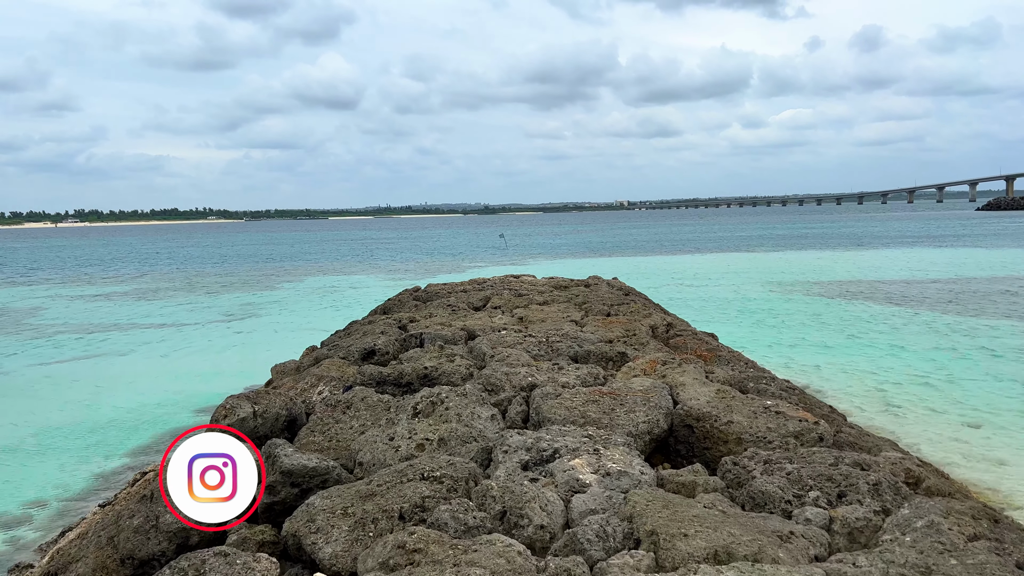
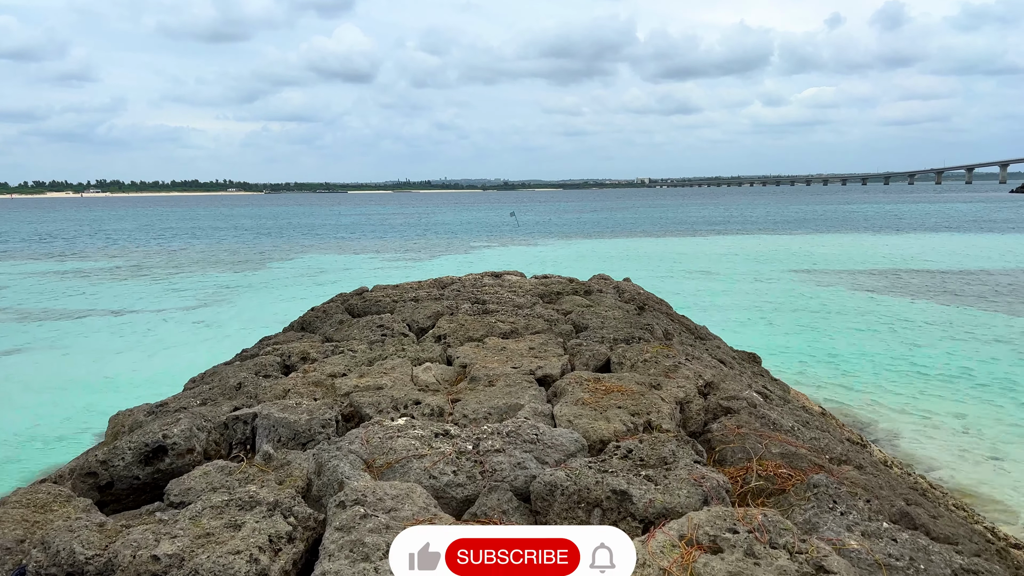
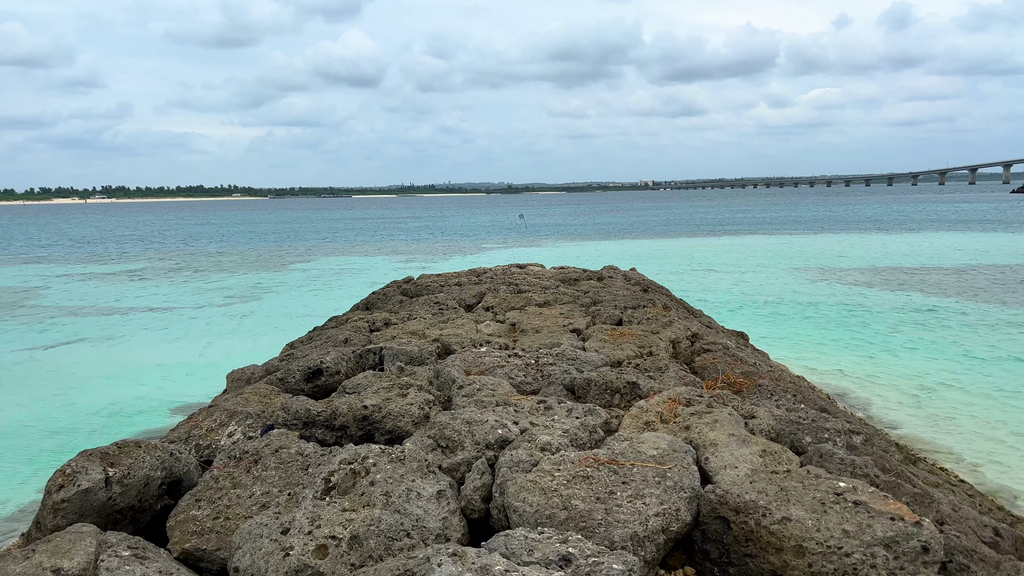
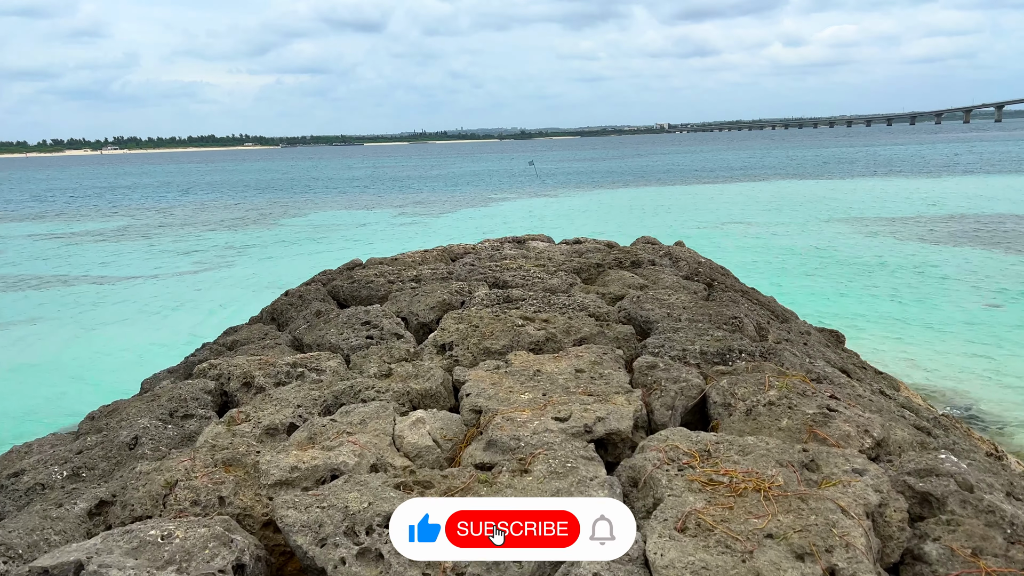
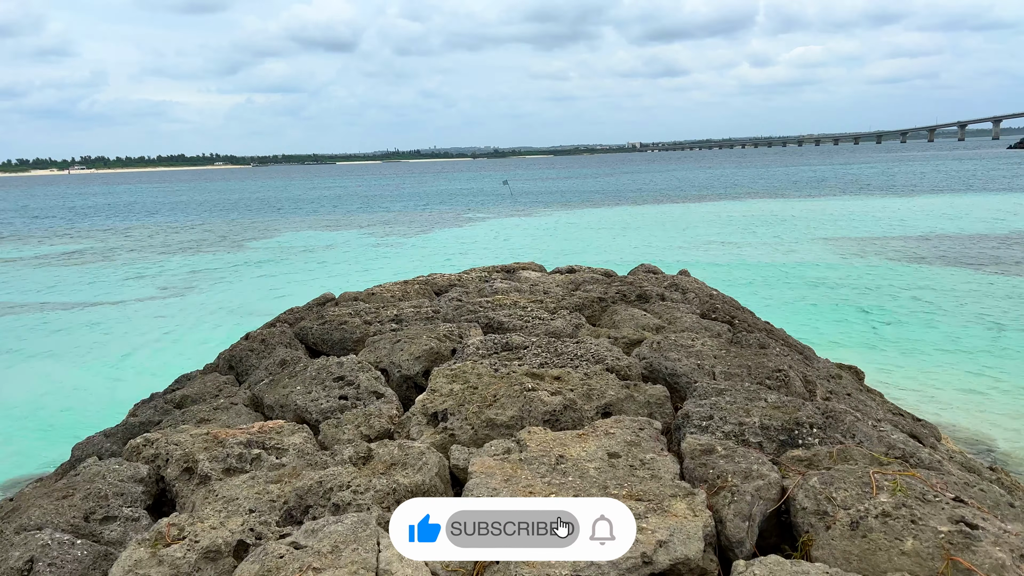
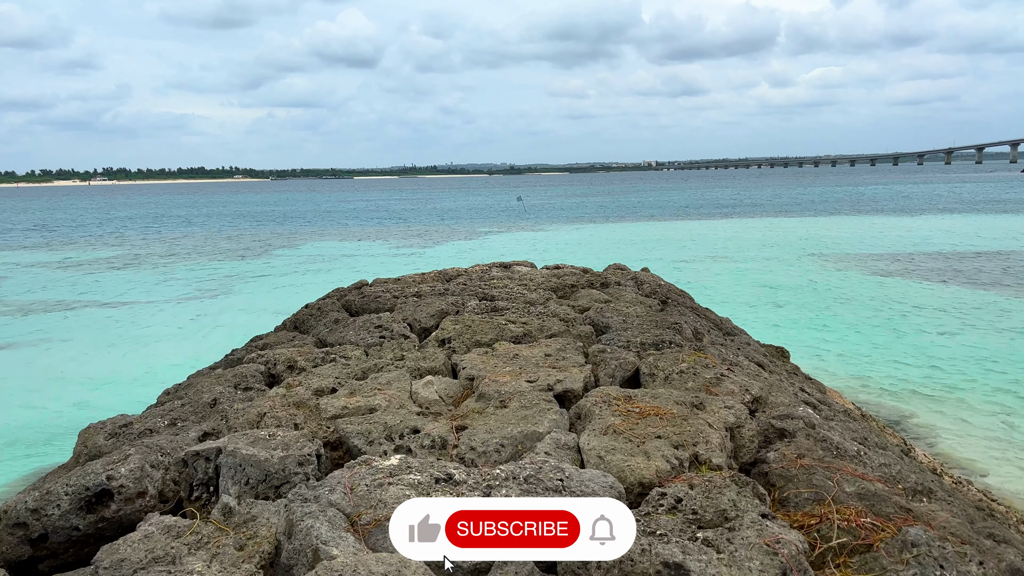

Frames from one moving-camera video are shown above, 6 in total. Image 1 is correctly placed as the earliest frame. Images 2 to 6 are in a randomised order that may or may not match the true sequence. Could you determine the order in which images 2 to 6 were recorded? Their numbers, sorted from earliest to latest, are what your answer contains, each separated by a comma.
3, 2, 6, 4, 5
